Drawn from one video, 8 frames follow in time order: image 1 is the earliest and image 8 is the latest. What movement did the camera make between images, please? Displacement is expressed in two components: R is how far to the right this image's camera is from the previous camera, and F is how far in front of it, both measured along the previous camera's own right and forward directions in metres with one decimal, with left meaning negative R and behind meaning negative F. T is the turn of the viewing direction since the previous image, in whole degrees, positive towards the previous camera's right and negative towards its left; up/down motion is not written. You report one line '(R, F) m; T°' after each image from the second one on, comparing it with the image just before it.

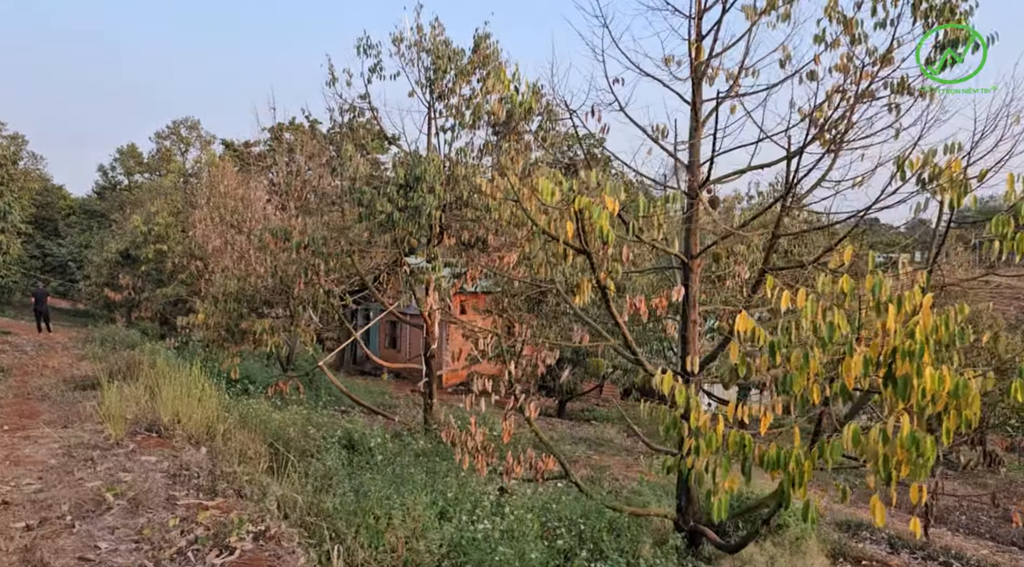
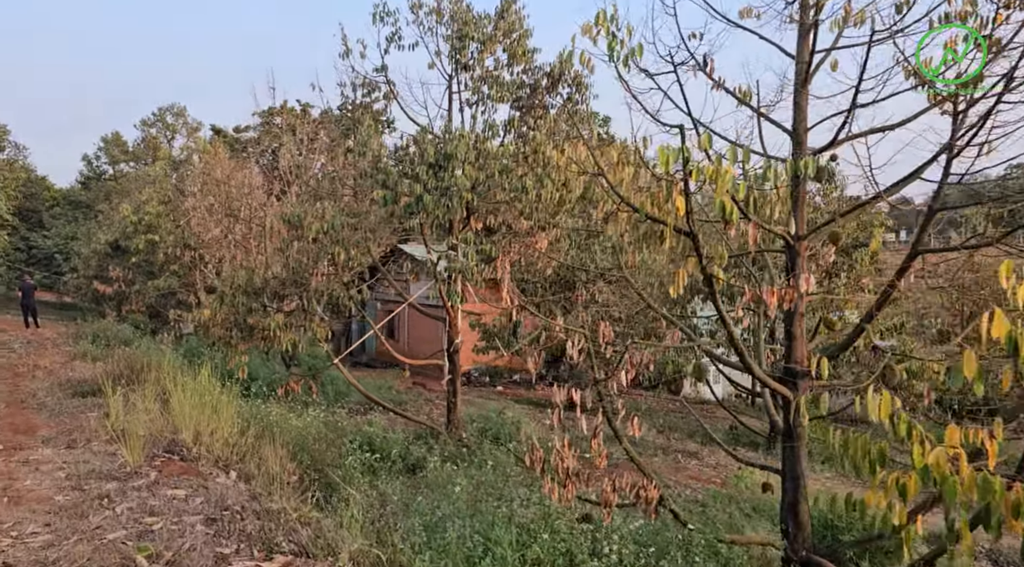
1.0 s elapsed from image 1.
(-0.5, +0.7) m; +1°
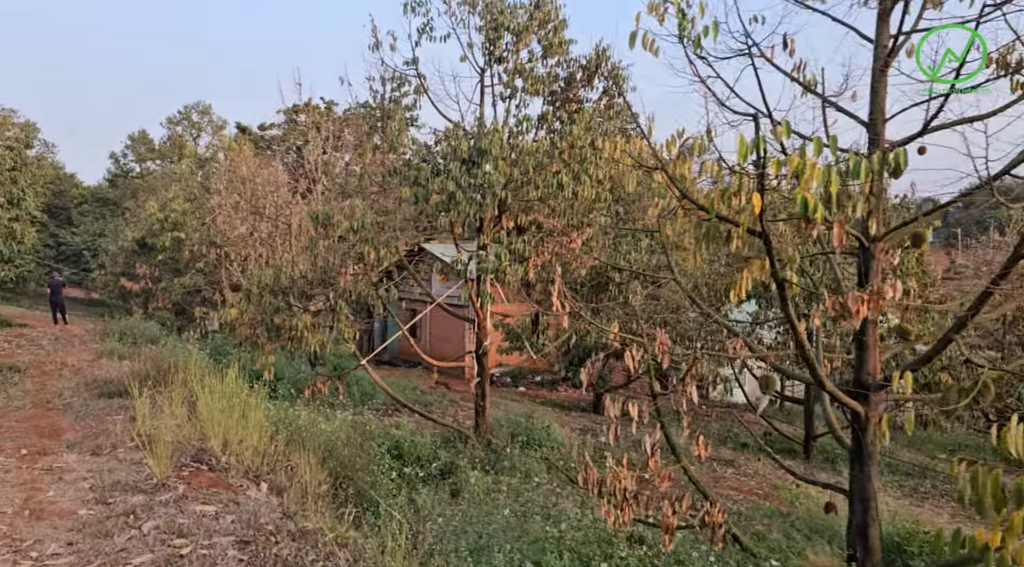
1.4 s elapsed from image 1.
(-0.1, +0.3) m; -2°
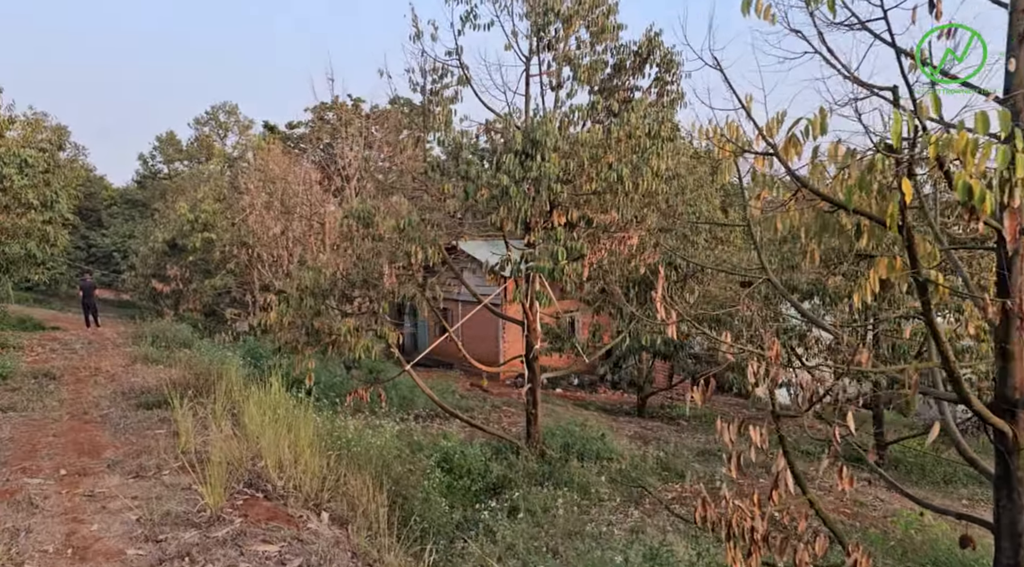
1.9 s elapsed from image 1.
(-0.3, +0.4) m; -2°
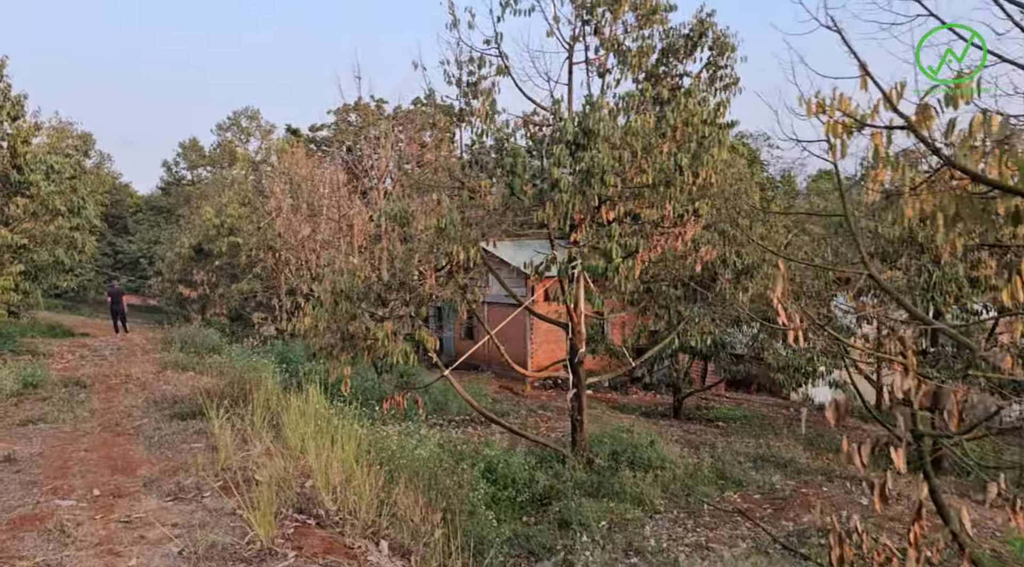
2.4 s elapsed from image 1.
(-0.2, +0.4) m; -2°
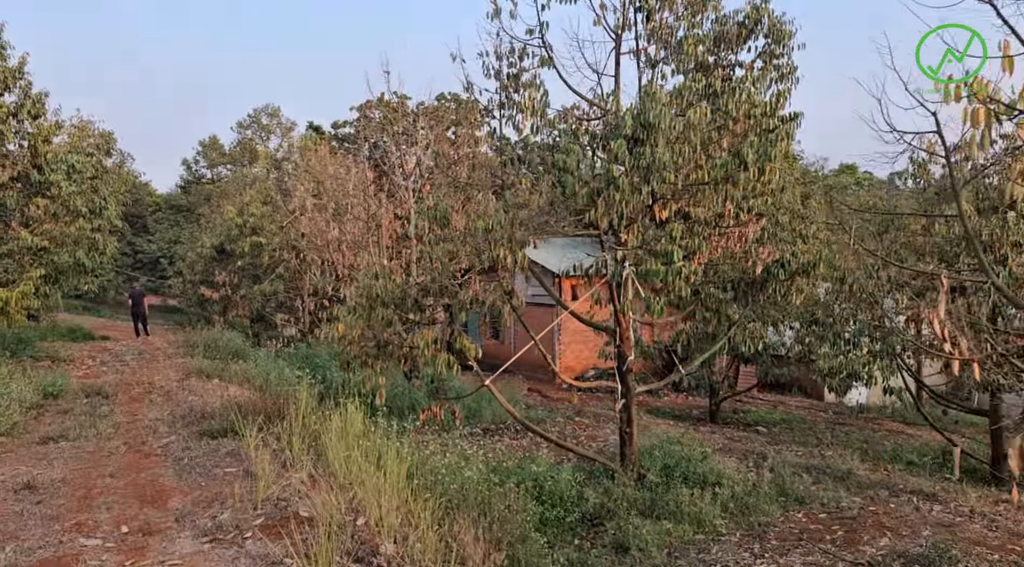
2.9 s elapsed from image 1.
(-0.3, +0.4) m; -1°
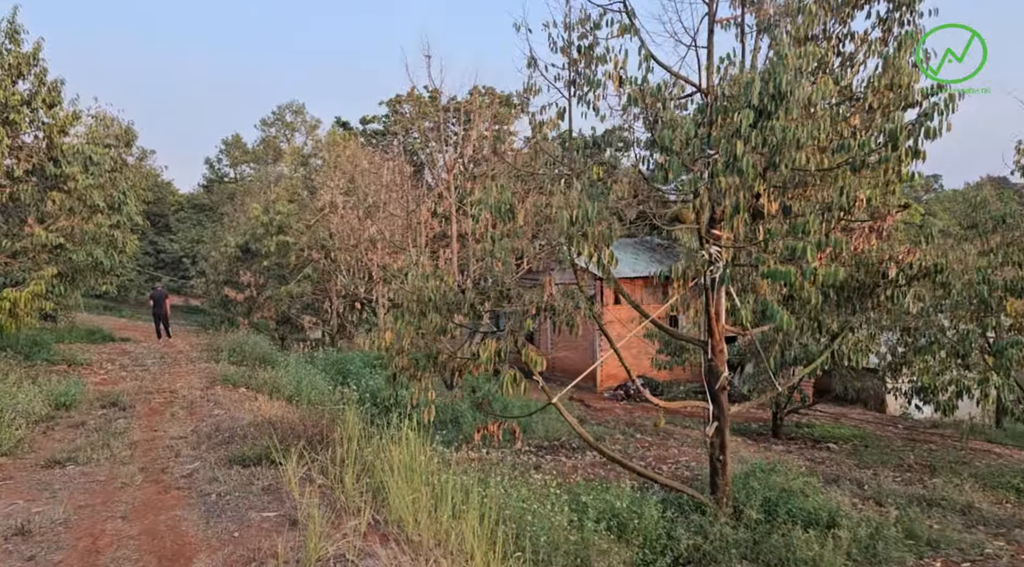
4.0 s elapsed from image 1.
(-0.5, +1.0) m; -1°
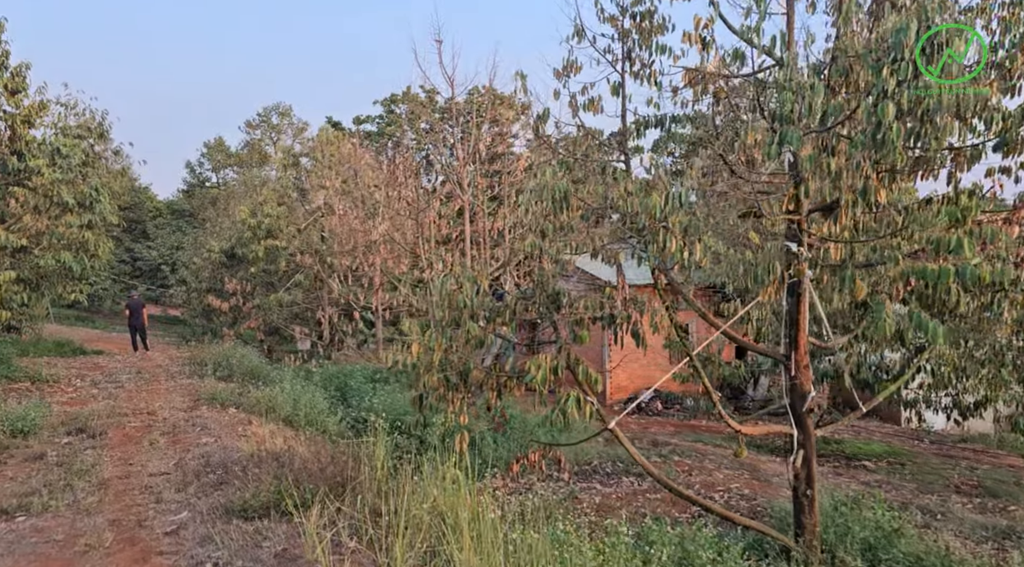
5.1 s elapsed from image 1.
(-0.5, +1.0) m; +1°
